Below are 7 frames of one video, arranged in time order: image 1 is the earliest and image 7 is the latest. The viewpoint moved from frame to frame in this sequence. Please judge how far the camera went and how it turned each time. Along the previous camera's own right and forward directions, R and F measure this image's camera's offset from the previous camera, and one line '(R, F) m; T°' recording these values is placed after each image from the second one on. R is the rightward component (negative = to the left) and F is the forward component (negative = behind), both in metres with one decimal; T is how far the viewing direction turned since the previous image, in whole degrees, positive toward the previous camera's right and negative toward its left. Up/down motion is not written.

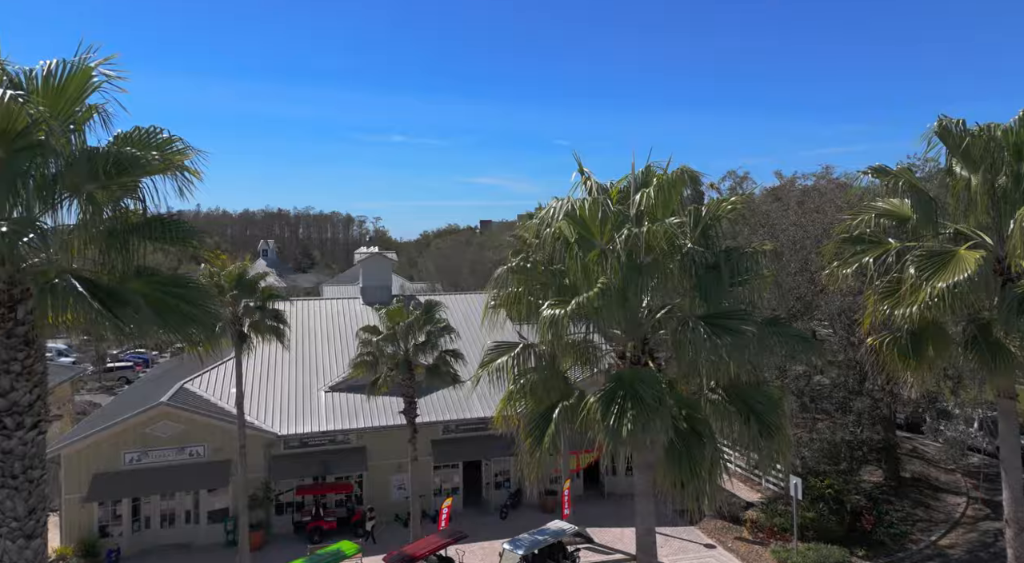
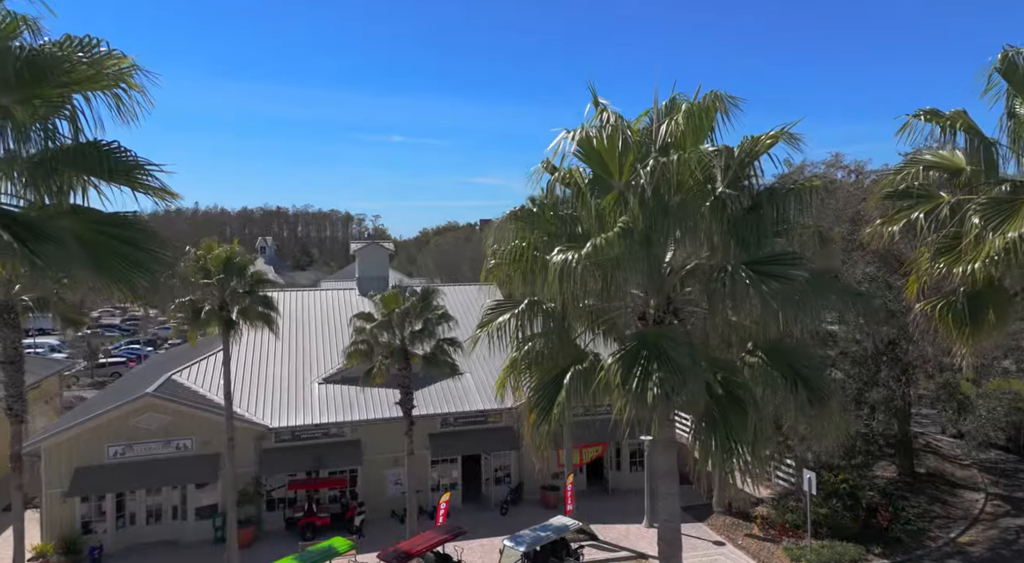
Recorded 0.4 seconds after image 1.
(0.0, +0.9) m; 0°
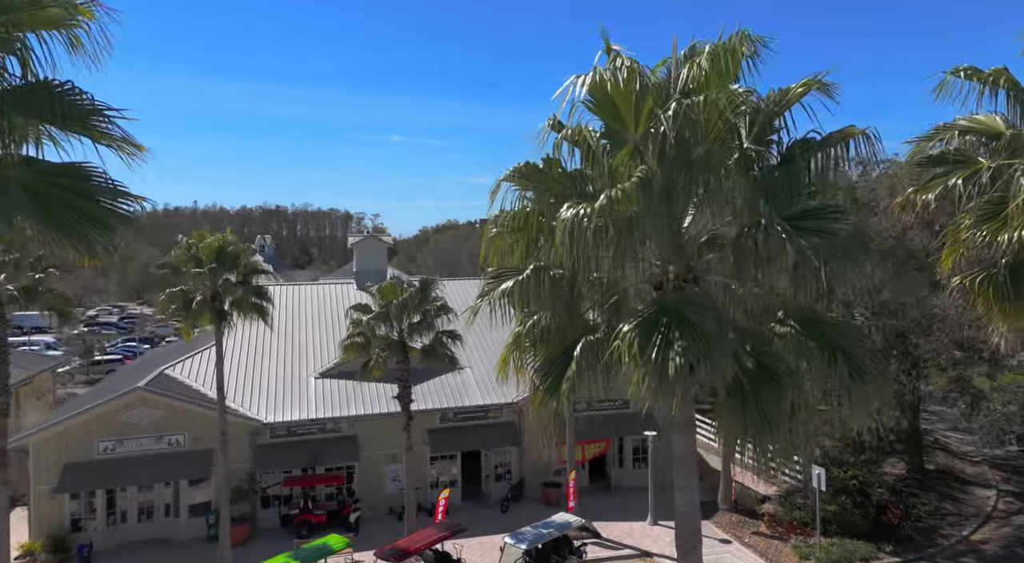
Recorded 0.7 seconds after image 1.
(0.0, +0.6) m; 0°
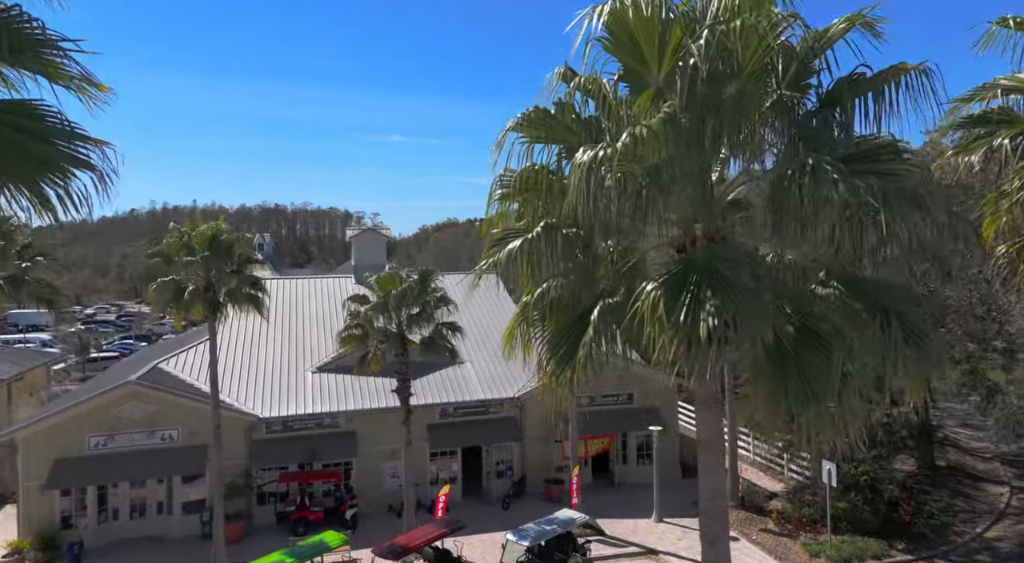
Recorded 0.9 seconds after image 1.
(-0.1, +0.5) m; 0°
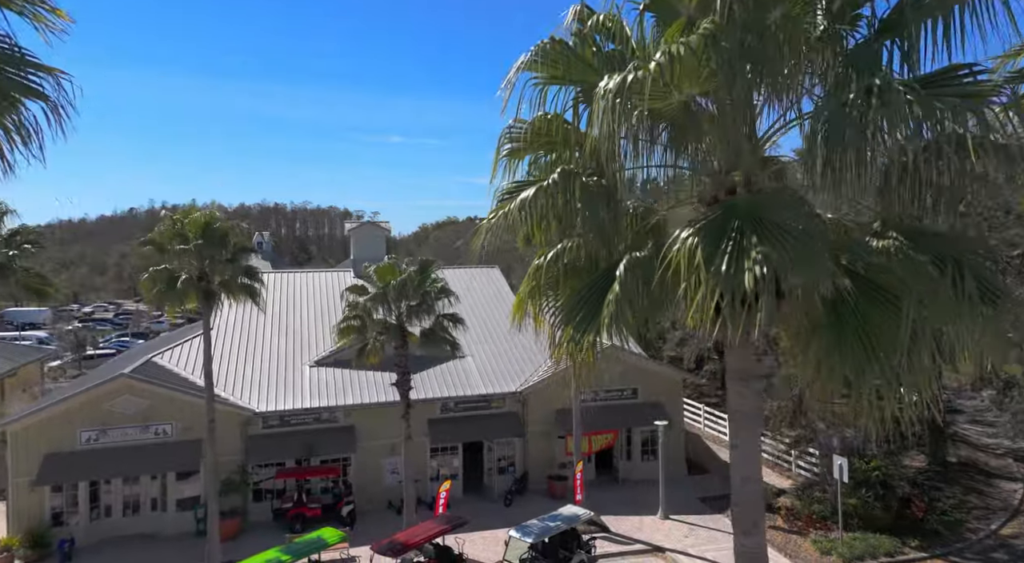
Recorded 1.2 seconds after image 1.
(-0.1, +0.5) m; 0°
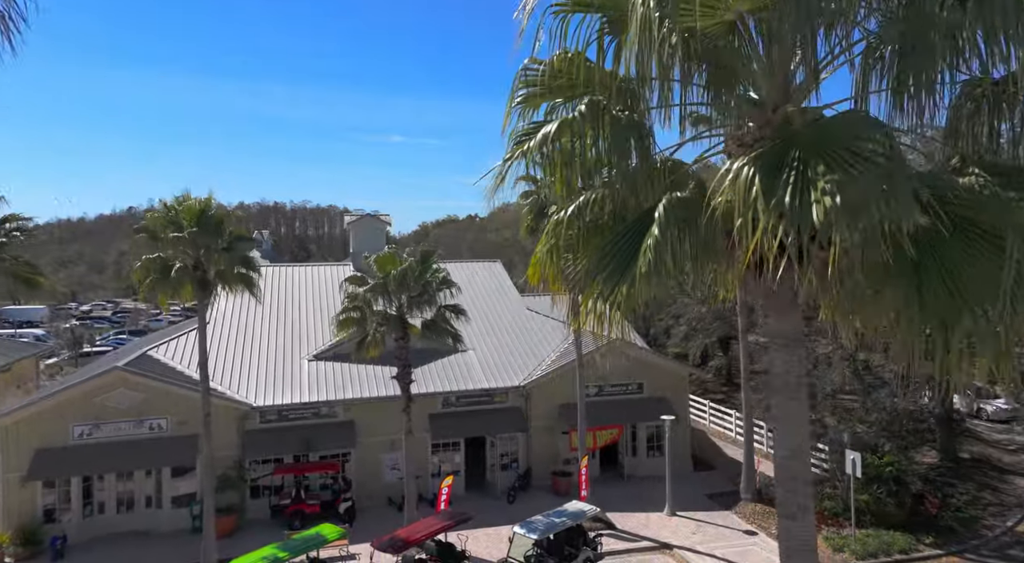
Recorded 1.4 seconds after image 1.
(-0.1, +0.5) m; 0°
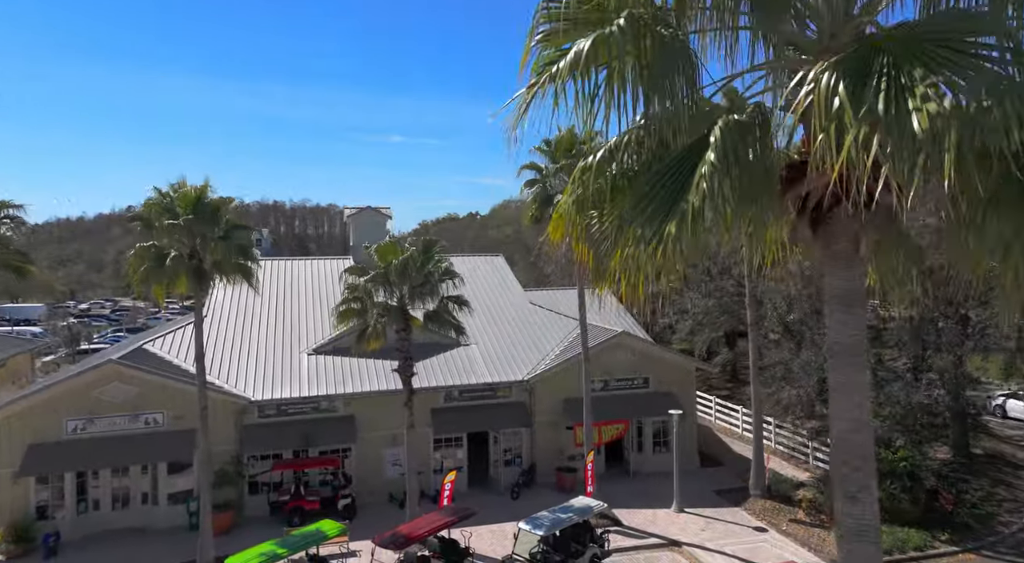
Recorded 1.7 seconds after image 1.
(-0.1, +0.5) m; 0°
